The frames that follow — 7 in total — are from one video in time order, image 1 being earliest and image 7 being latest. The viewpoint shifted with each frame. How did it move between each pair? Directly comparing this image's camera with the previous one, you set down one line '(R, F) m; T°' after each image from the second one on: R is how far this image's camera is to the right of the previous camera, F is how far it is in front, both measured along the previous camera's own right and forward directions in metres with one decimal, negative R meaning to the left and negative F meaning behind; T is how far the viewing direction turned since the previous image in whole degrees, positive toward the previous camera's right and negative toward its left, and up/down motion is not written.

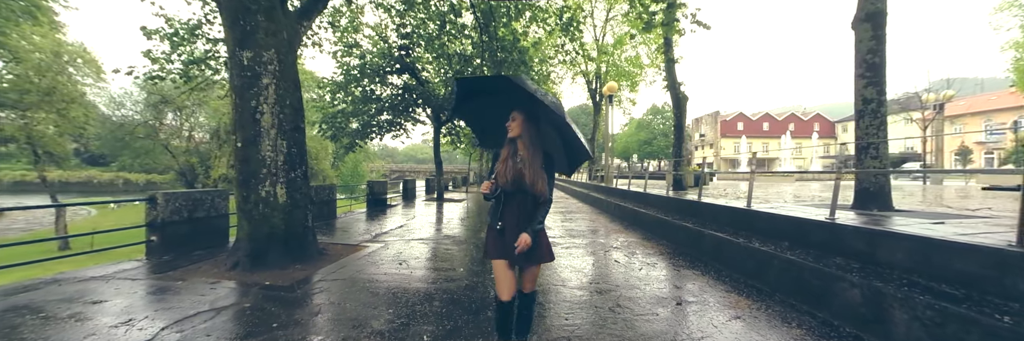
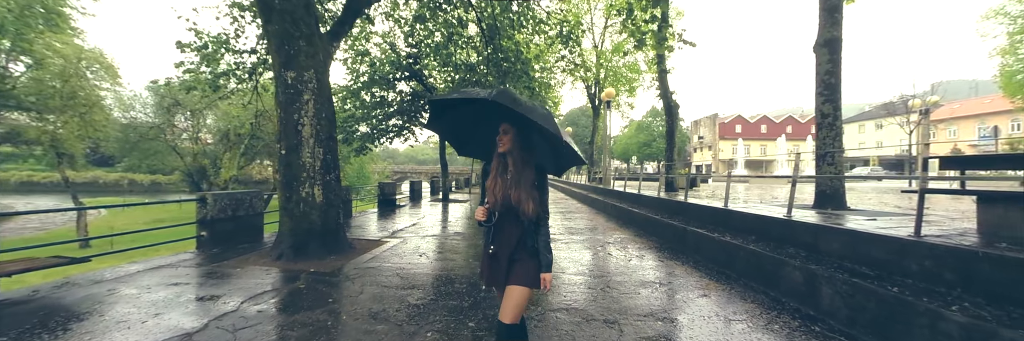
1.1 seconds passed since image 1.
(-0.1, -0.7) m; 0°
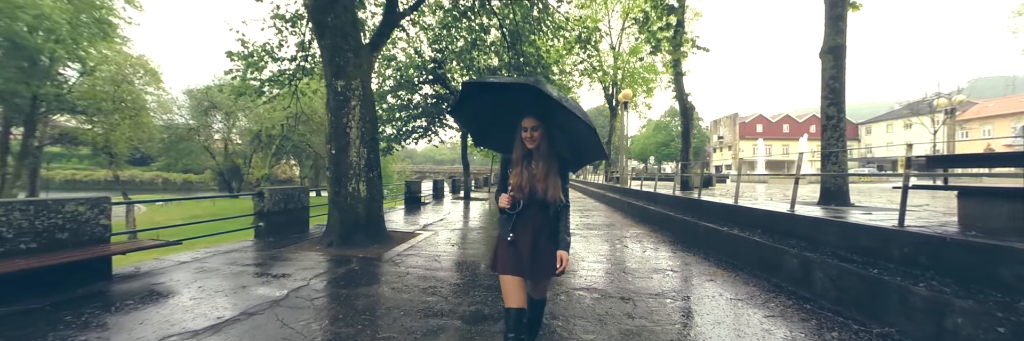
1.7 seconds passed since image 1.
(-0.2, -0.6) m; -2°
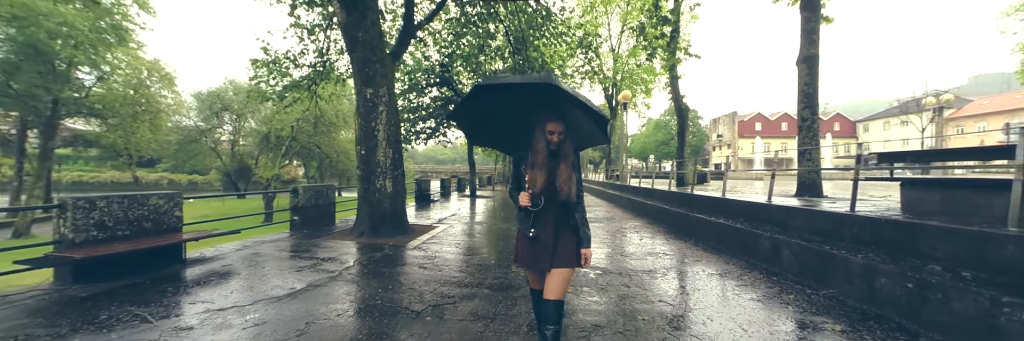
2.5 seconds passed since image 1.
(-0.2, -0.7) m; 0°
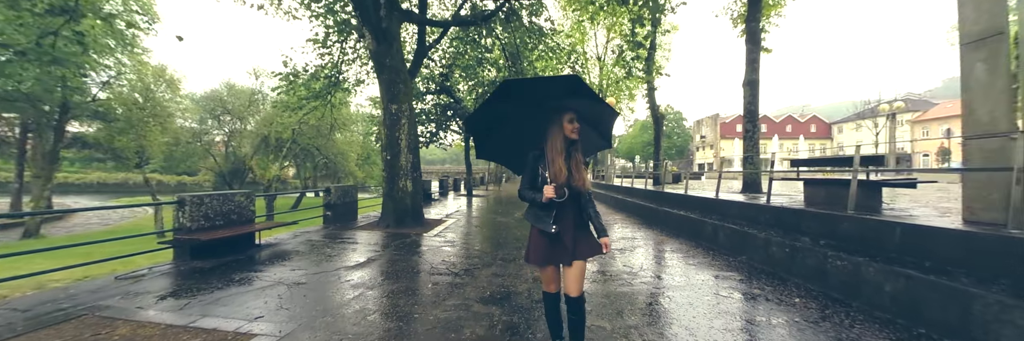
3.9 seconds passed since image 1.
(-0.3, -1.4) m; +2°
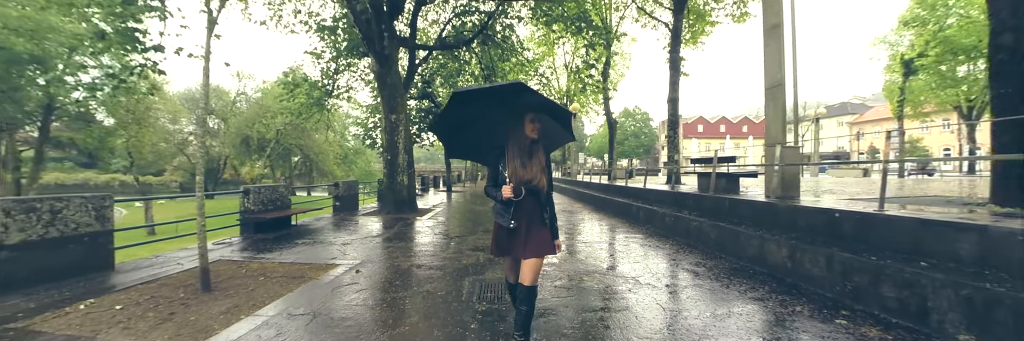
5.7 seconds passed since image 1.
(0.0, -2.2) m; +4°
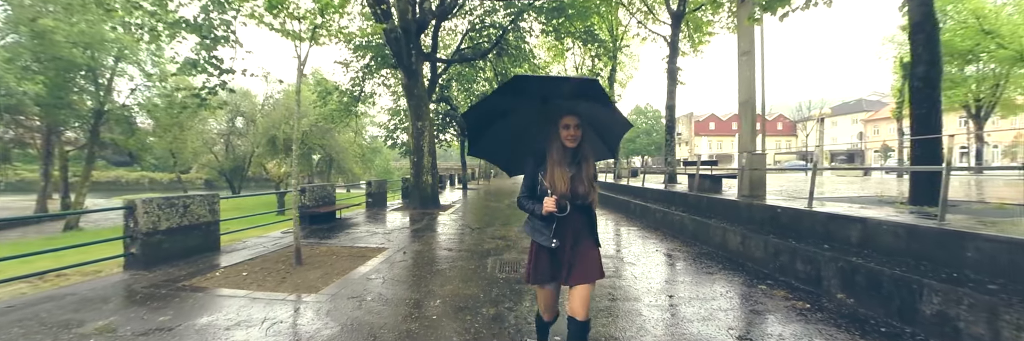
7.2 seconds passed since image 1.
(0.0, -1.3) m; -2°
